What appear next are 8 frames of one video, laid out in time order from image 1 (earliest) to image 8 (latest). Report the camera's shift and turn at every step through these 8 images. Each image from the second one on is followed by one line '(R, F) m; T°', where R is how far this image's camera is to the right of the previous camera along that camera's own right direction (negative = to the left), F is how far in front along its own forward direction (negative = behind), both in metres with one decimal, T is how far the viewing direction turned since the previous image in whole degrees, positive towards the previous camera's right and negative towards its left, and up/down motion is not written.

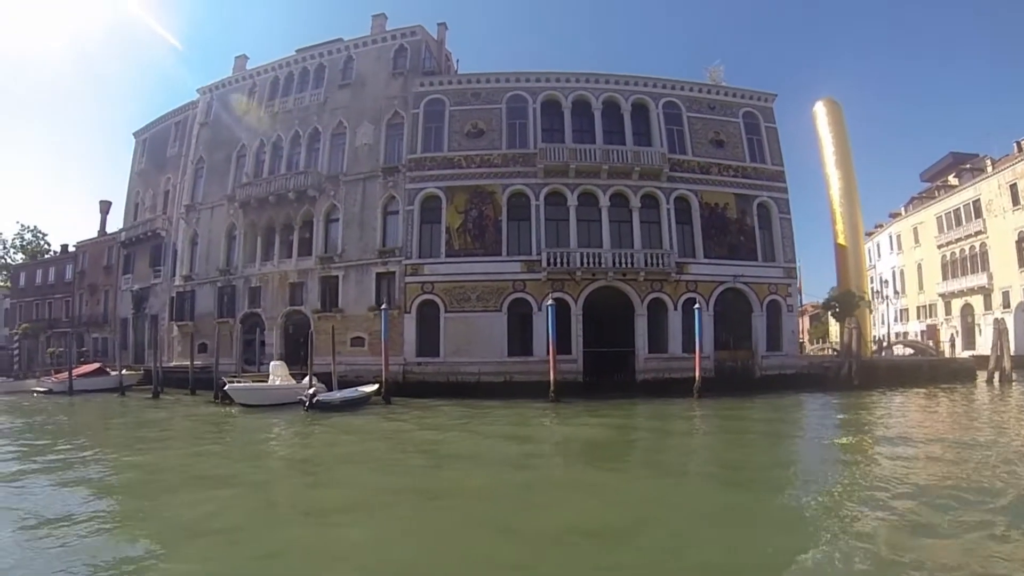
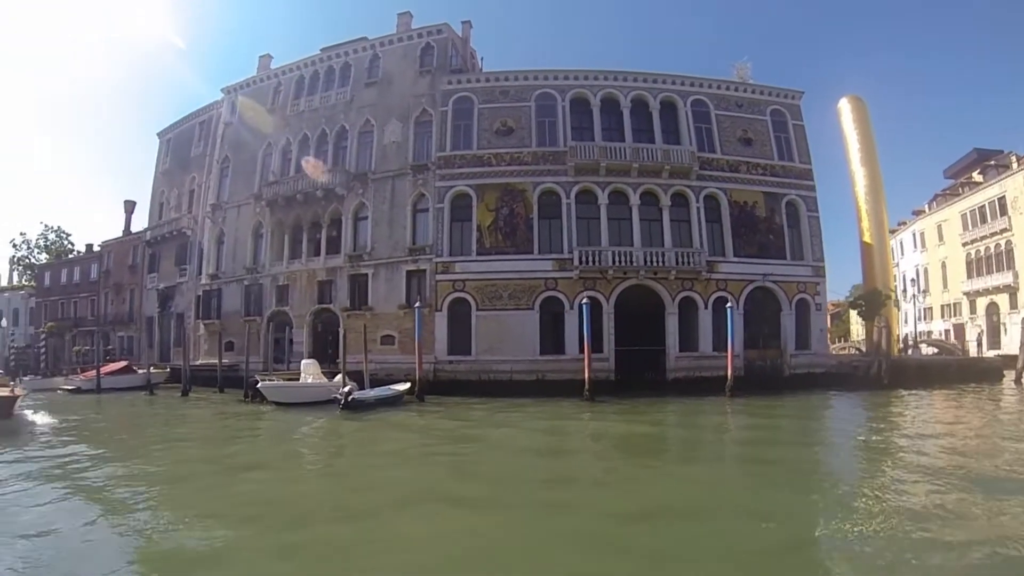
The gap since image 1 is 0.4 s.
(-1.1, 0.0) m; 0°
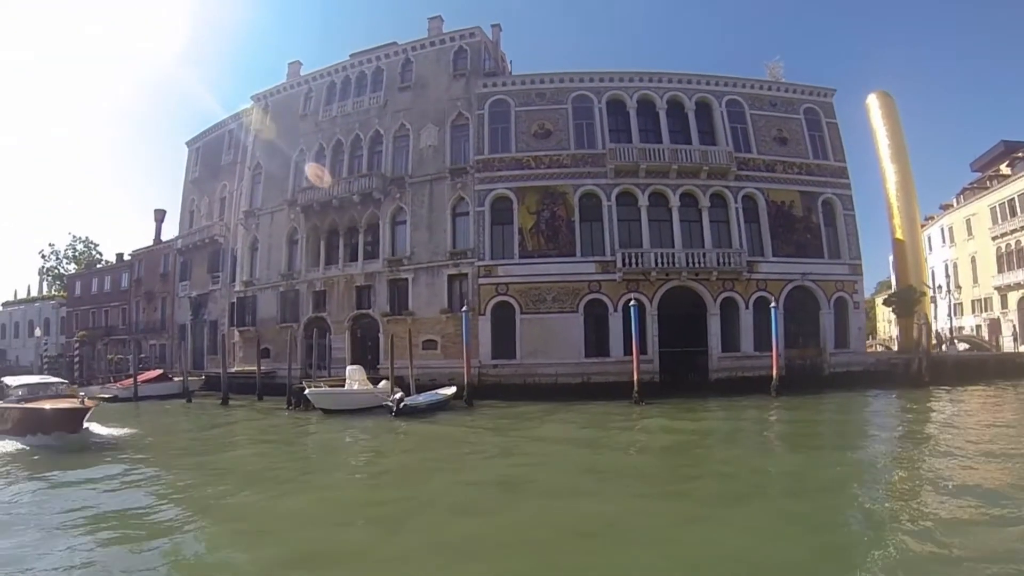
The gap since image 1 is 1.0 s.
(-1.7, 0.0) m; 0°
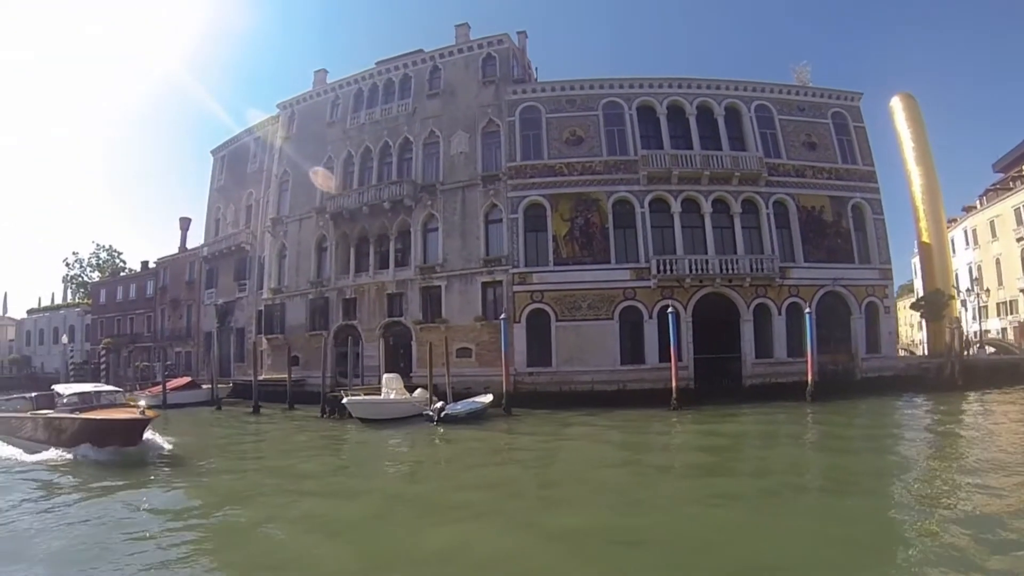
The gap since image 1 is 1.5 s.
(-1.4, 0.0) m; 0°
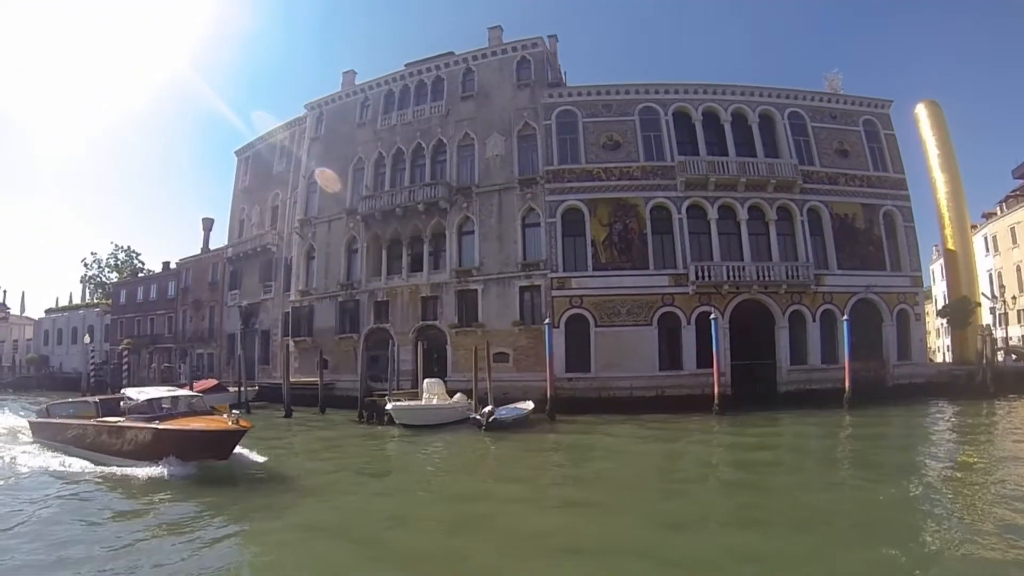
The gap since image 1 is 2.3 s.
(-1.9, +0.1) m; +1°
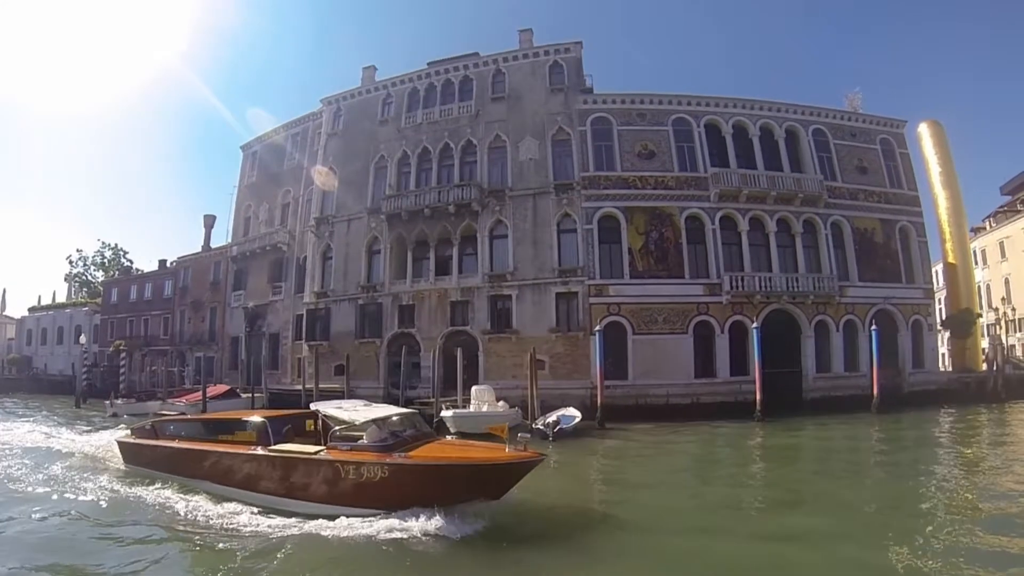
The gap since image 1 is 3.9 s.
(-3.2, +0.5) m; +4°
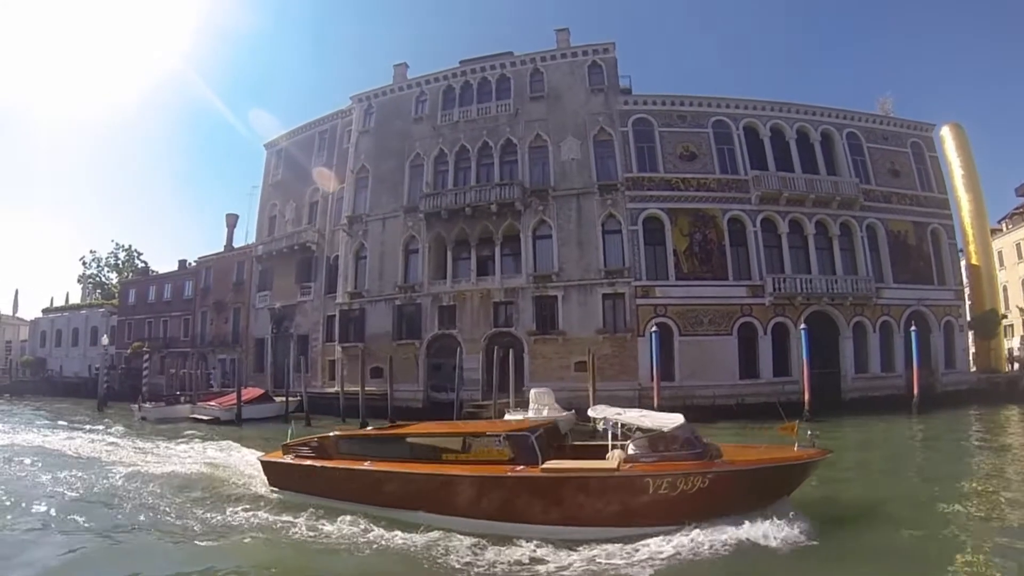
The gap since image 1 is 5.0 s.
(-2.8, +0.3) m; +2°
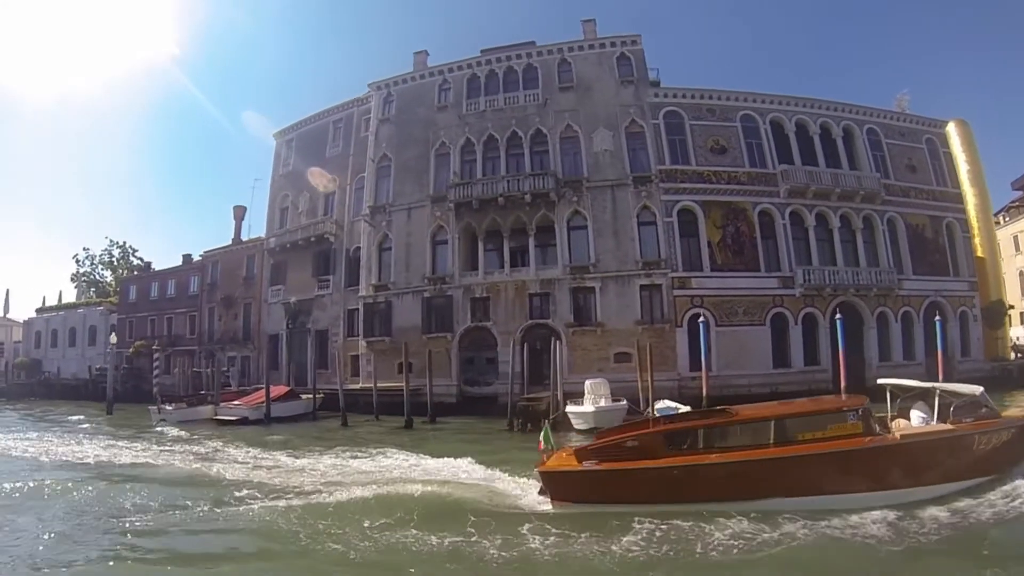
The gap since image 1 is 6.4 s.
(-2.9, +0.5) m; +4°
